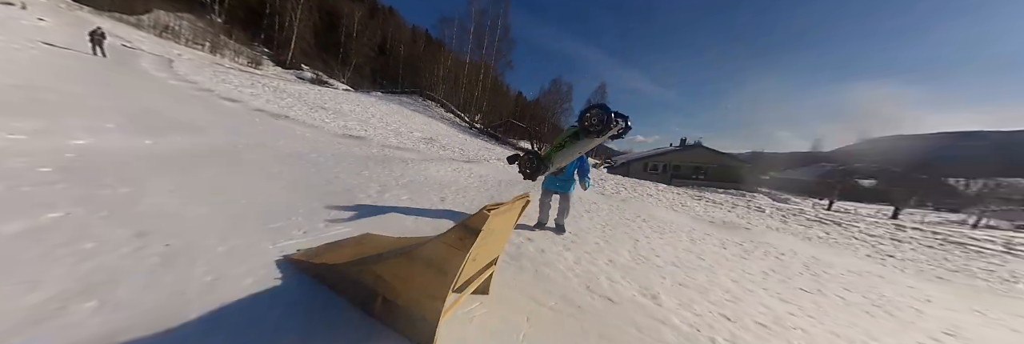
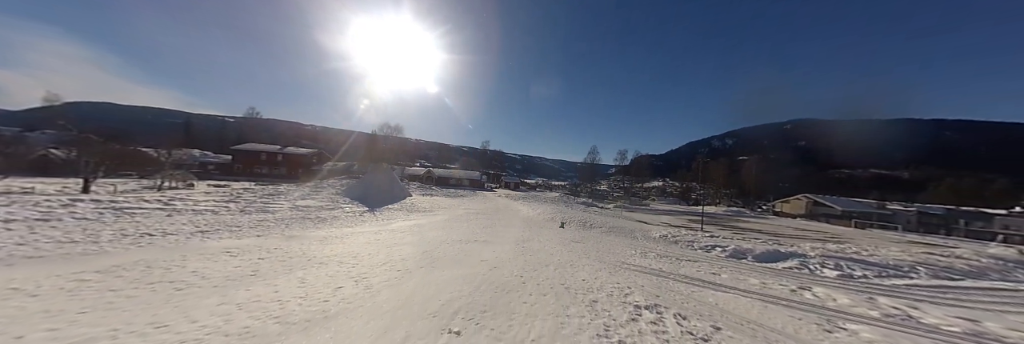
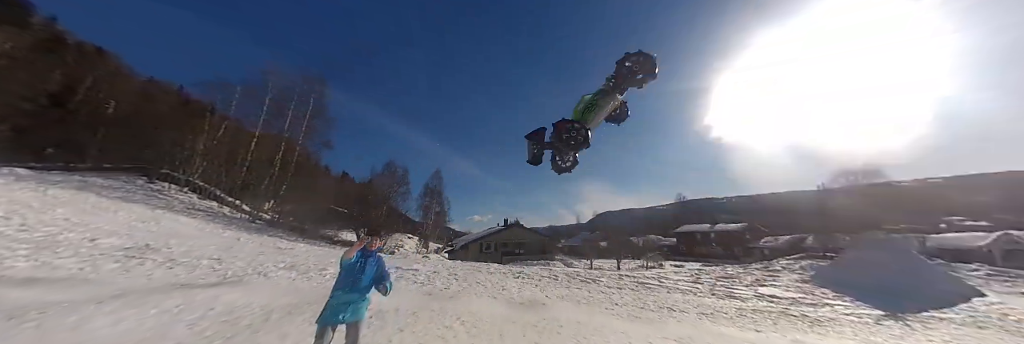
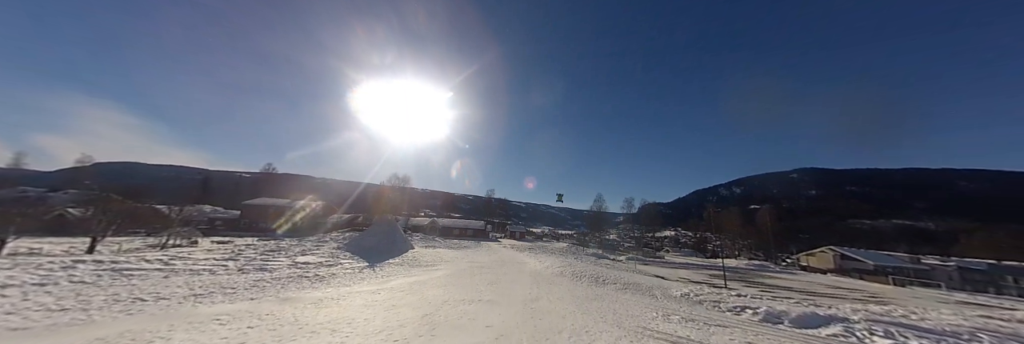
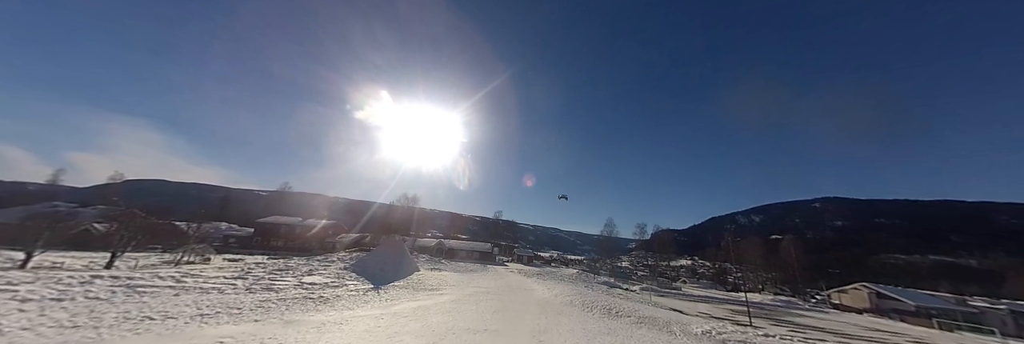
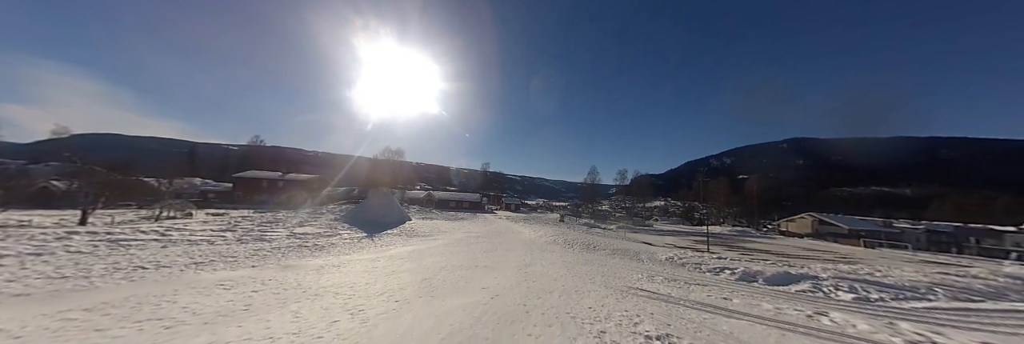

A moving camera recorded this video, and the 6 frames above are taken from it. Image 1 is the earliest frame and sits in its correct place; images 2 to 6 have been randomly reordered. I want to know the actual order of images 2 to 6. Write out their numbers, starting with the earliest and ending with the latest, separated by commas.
3, 5, 4, 6, 2
